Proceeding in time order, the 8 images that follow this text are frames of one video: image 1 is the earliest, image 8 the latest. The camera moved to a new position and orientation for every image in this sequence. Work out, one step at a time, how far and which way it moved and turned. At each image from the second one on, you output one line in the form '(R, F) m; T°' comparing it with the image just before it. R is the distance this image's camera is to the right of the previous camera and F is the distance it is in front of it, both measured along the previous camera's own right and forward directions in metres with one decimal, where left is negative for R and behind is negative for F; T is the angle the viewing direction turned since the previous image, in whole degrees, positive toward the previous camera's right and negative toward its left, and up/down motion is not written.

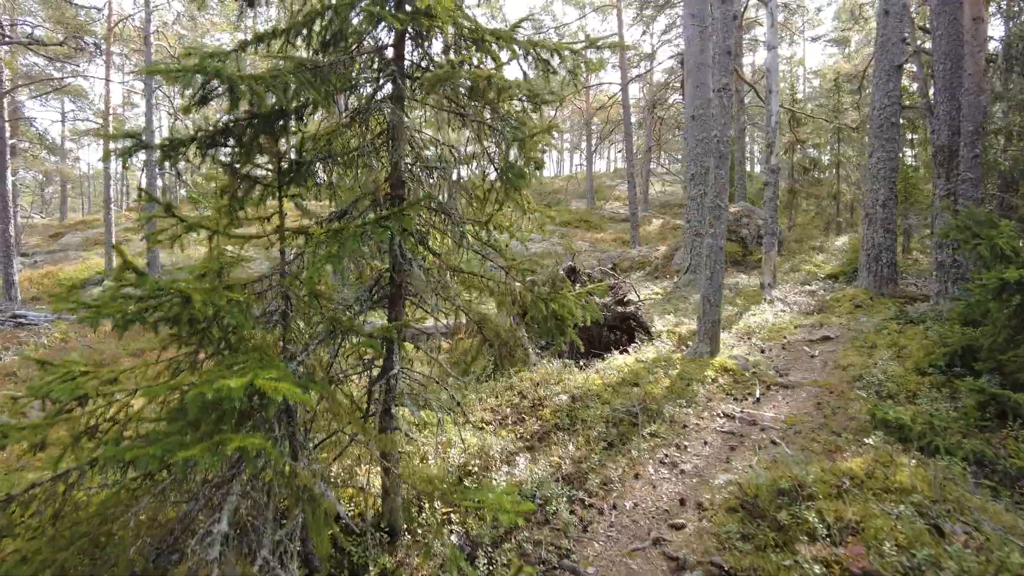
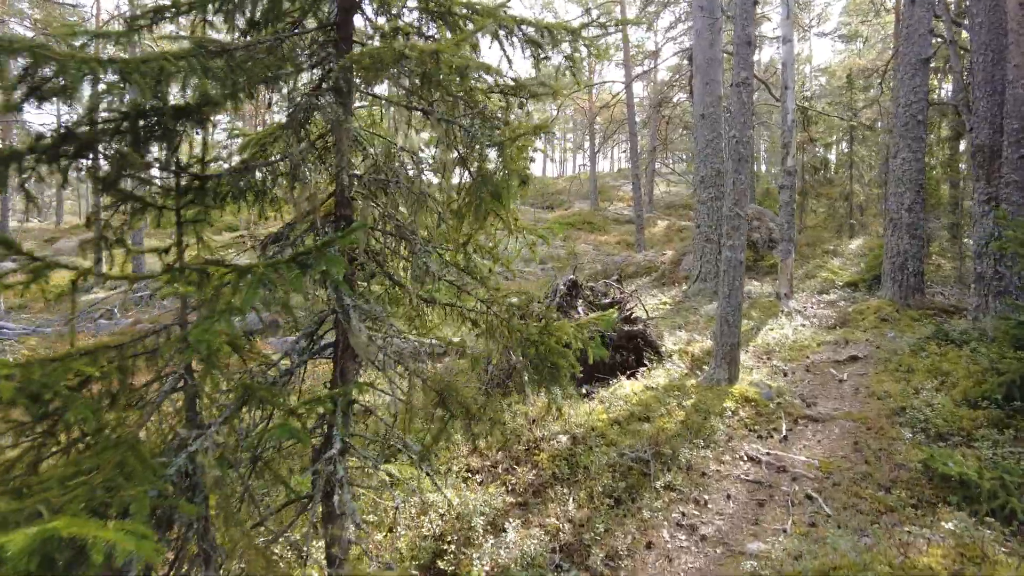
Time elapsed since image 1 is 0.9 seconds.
(+0.1, +0.8) m; 0°
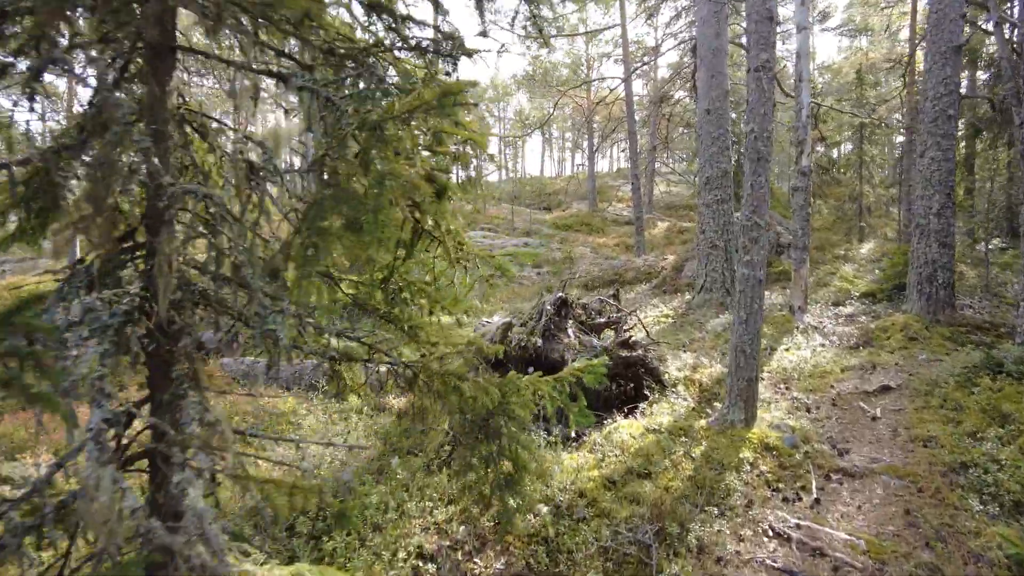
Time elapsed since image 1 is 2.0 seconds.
(+0.2, +1.1) m; 0°
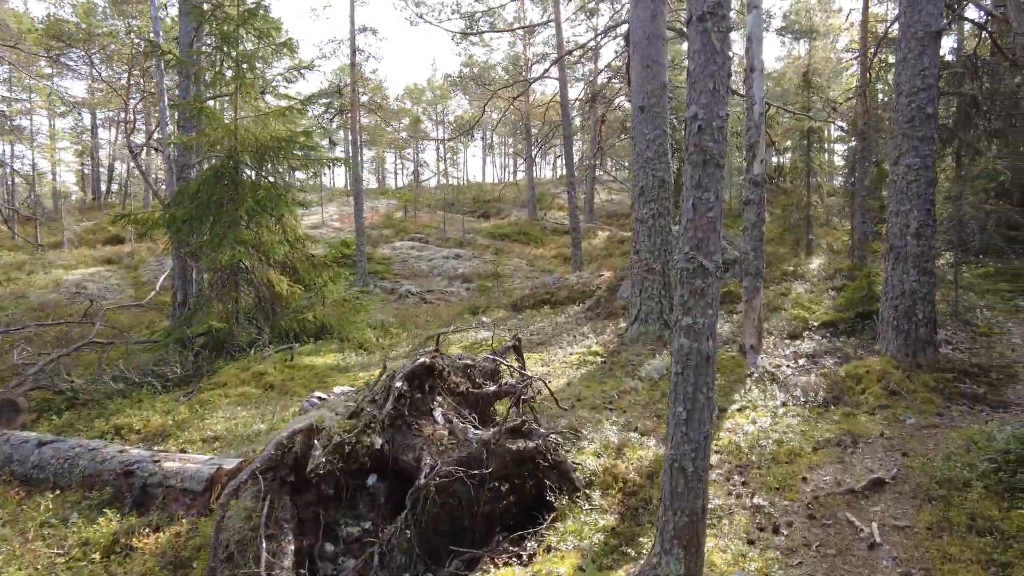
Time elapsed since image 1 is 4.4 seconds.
(+0.8, +2.2) m; +4°
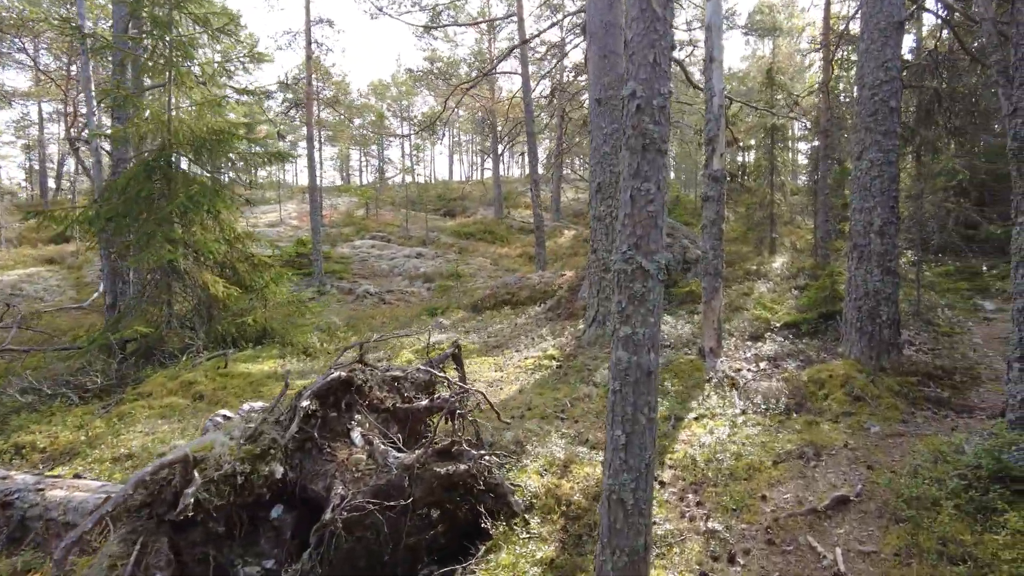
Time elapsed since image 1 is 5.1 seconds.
(+0.3, +0.5) m; +3°
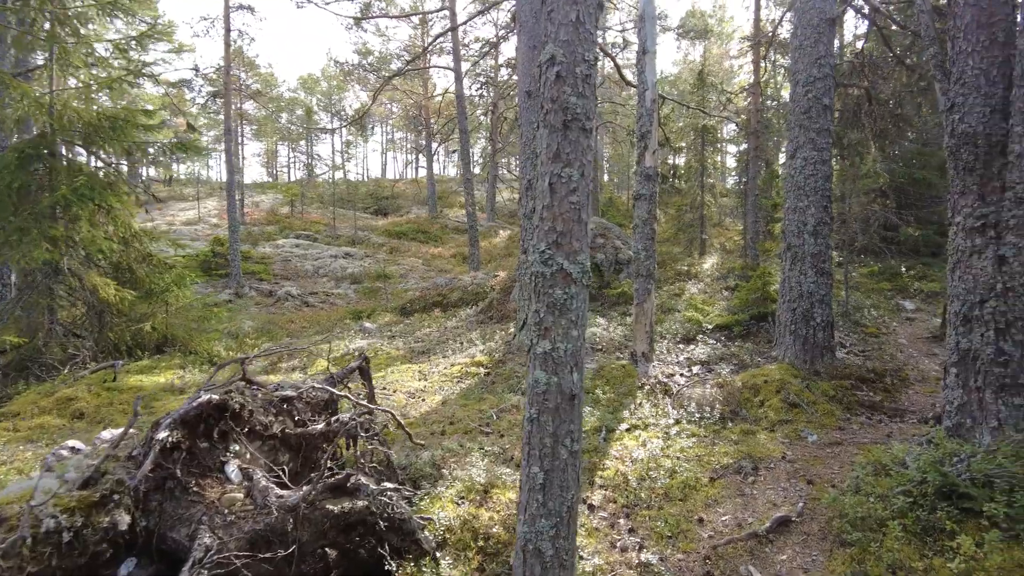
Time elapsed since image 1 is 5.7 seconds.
(+0.2, +0.5) m; +5°
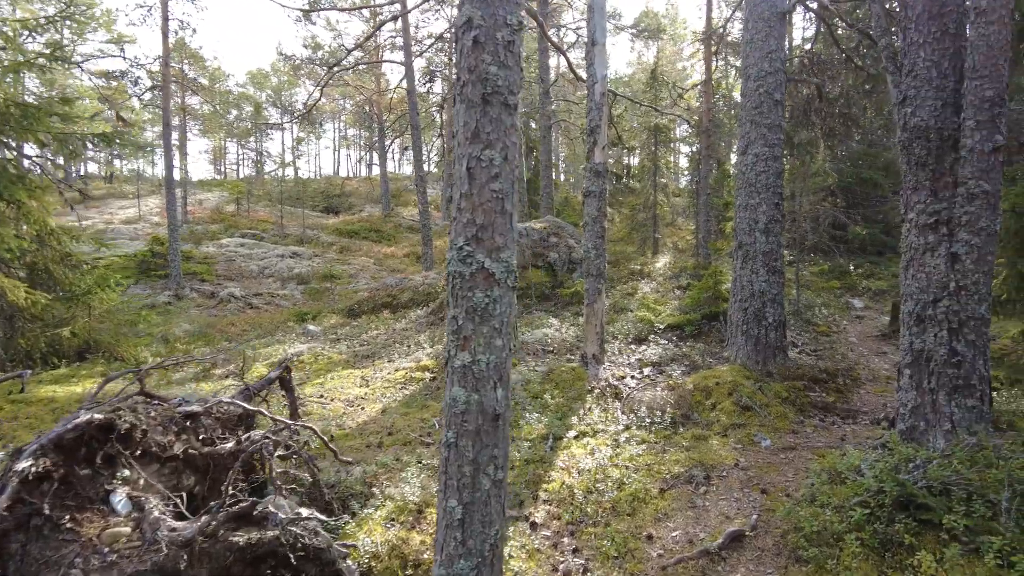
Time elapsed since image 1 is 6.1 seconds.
(+0.1, +0.4) m; +4°
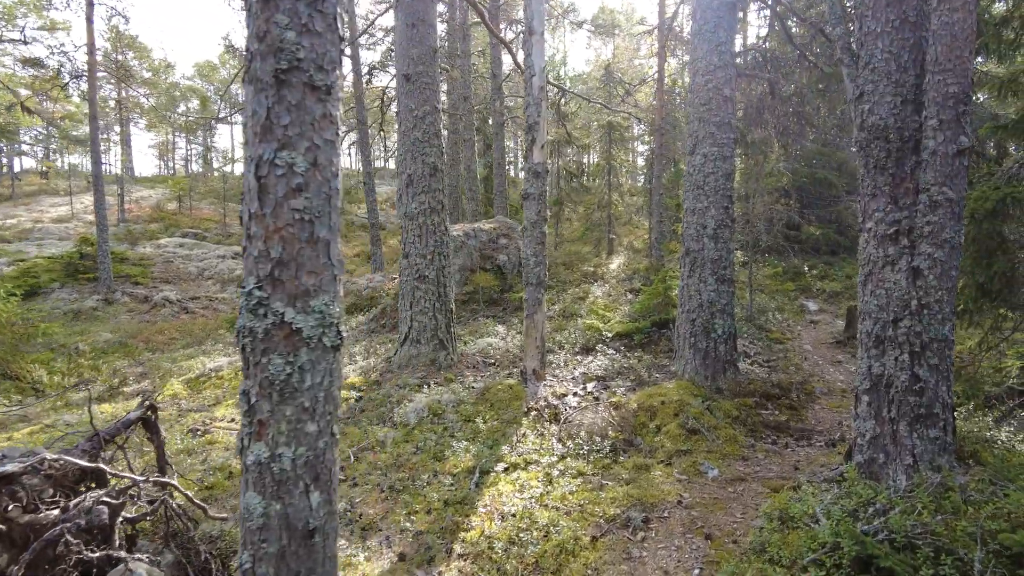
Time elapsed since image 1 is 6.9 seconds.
(+0.3, +0.6) m; +3°
